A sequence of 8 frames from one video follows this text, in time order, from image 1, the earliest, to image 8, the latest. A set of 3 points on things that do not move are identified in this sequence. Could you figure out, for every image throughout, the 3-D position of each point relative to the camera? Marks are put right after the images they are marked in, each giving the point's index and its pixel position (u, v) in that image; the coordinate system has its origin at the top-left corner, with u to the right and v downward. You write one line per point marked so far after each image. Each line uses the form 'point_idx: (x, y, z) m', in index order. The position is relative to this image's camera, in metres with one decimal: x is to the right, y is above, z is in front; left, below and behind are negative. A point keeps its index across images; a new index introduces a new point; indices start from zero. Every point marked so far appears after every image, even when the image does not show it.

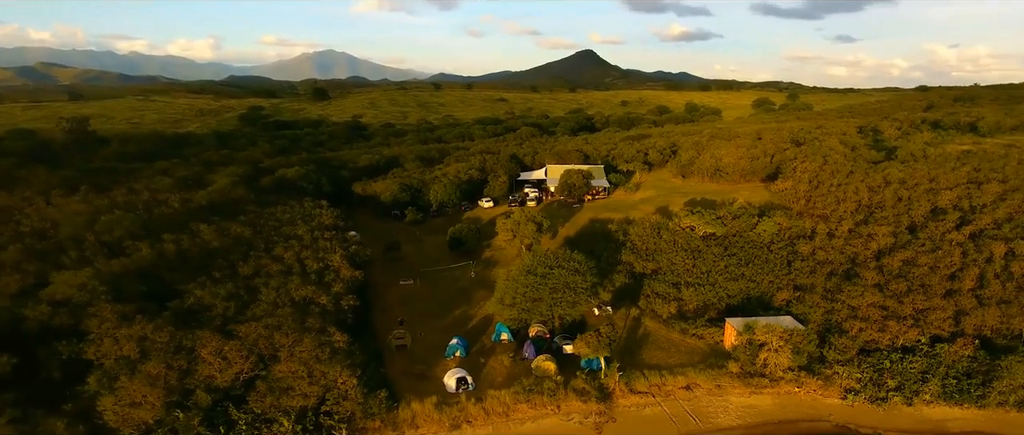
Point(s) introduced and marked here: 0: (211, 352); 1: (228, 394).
0: (-8.7, -4.0, +17.8) m
1: (-8.0, -5.0, +17.3) m
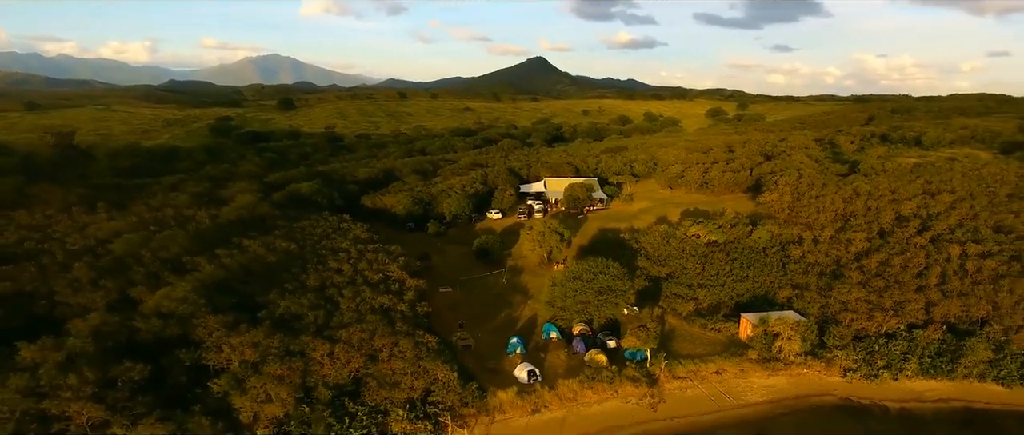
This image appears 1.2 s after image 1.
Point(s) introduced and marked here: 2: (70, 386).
0: (-6.3, -4.6, +20.5) m
1: (-5.5, -5.6, +20.0) m
2: (-12.9, -5.0, +17.8) m
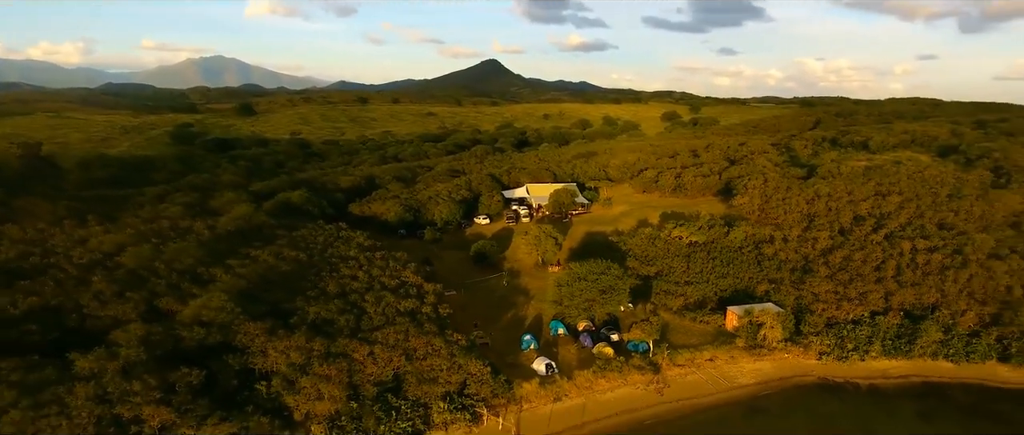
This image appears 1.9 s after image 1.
0: (-5.3, -5.0, +22.3) m
1: (-4.5, -6.0, +21.8) m
2: (-11.8, -5.5, +19.1) m
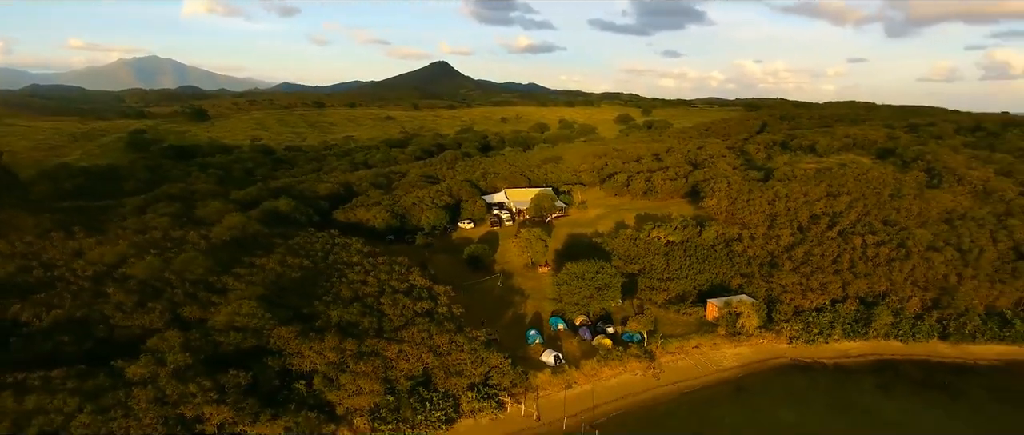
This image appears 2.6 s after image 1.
0: (-4.6, -5.4, +24.2) m
1: (-3.7, -6.4, +23.8) m
2: (-10.7, -5.9, +20.5) m
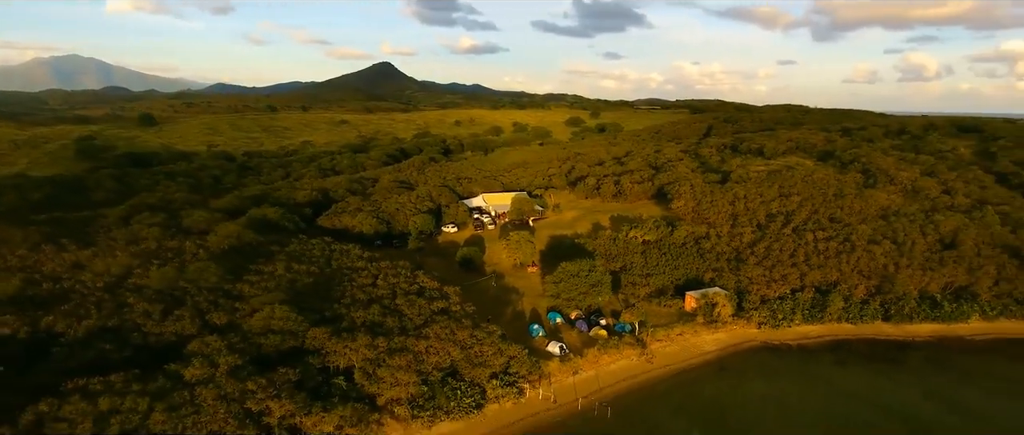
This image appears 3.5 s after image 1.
0: (-3.8, -5.7, +26.8) m
1: (-2.9, -6.7, +26.4) m
2: (-9.6, -6.4, +22.5) m
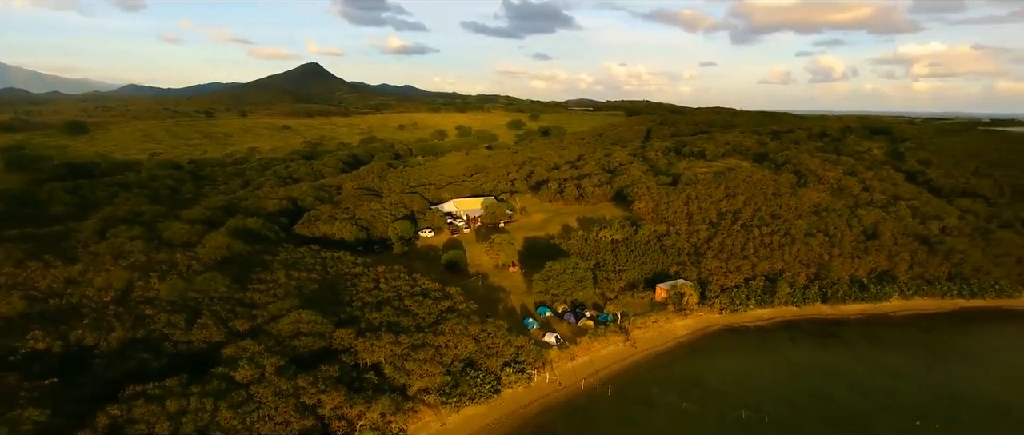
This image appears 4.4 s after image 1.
0: (-3.4, -6.1, +29.8) m
1: (-2.4, -7.1, +29.6) m
2: (-8.6, -6.9, +25.0) m
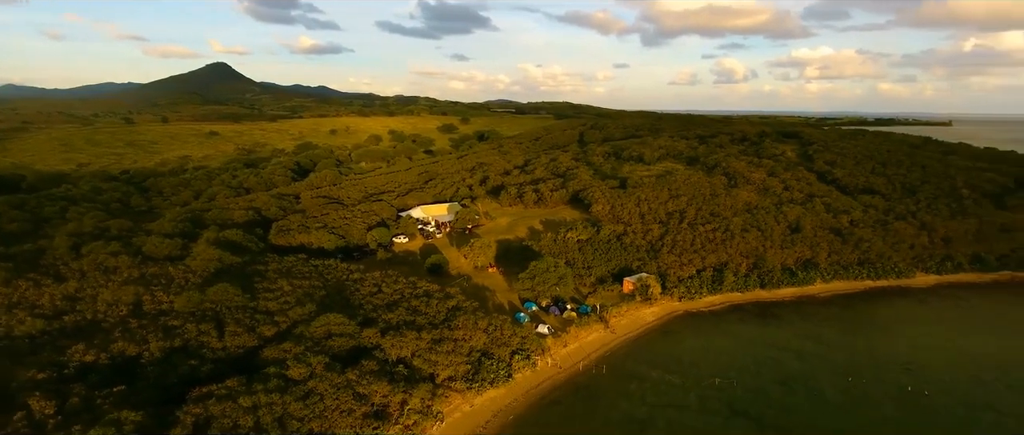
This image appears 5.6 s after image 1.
0: (-2.9, -6.6, +33.8) m
1: (-1.9, -7.5, +33.7) m
2: (-7.5, -7.5, +28.3) m
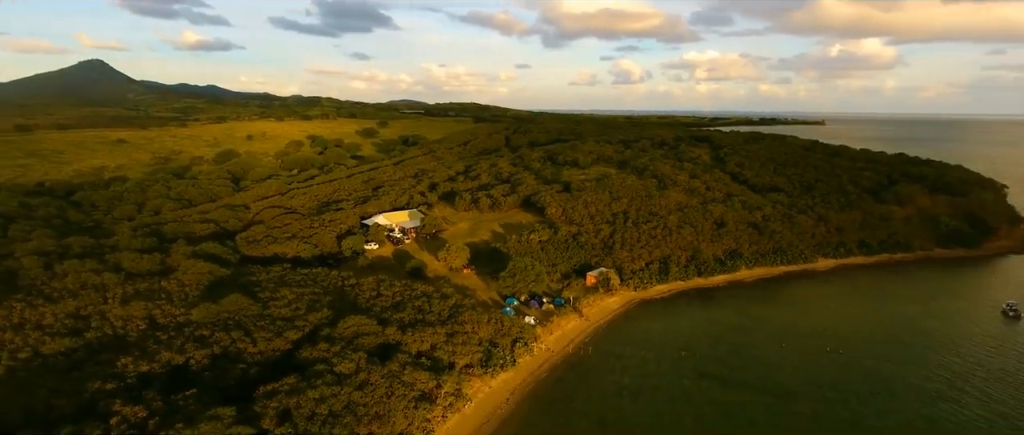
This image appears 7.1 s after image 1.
0: (-2.8, -7.2, +38.8) m
1: (-1.7, -8.0, +38.9) m
2: (-6.4, -8.2, +32.7) m
